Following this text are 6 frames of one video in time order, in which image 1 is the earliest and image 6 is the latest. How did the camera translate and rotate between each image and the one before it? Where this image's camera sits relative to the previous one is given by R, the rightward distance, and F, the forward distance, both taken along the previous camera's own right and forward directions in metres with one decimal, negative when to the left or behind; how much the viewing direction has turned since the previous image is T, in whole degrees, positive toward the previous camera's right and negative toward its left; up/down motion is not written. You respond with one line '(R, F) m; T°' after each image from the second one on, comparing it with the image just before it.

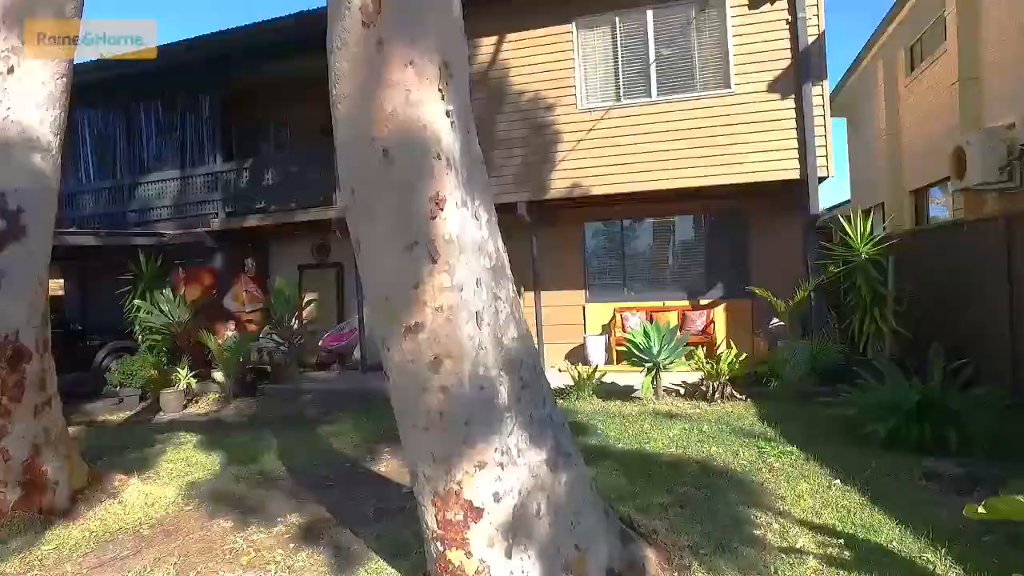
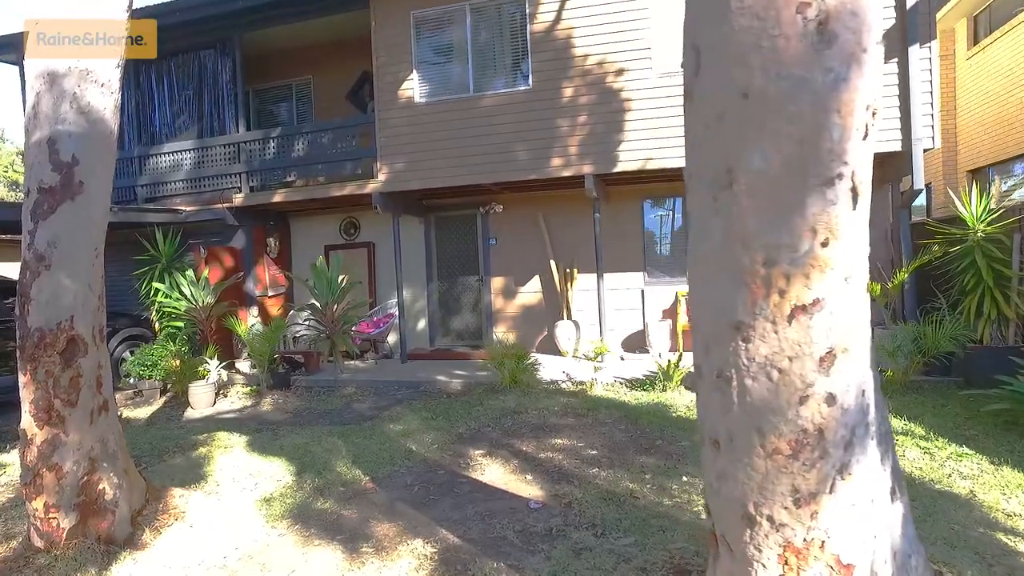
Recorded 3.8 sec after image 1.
(-1.1, +0.9) m; +2°
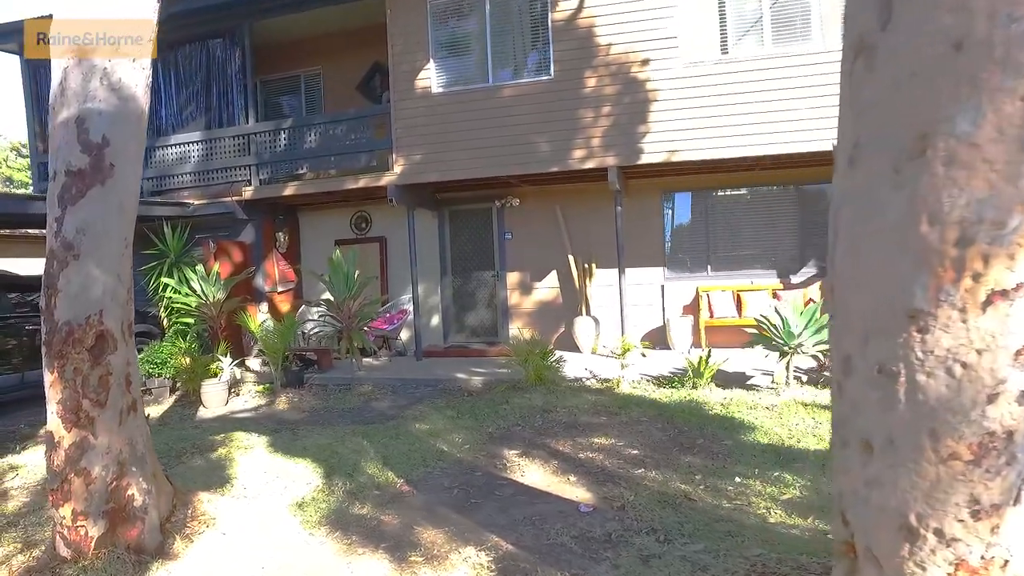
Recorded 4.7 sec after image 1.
(-0.3, +0.2) m; +1°
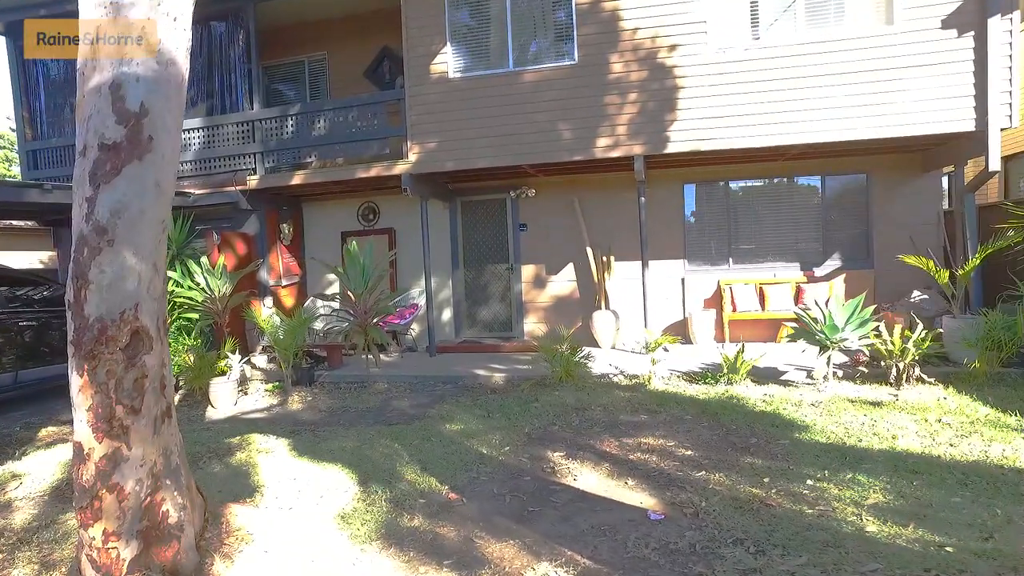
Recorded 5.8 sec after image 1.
(-0.5, +0.3) m; +1°
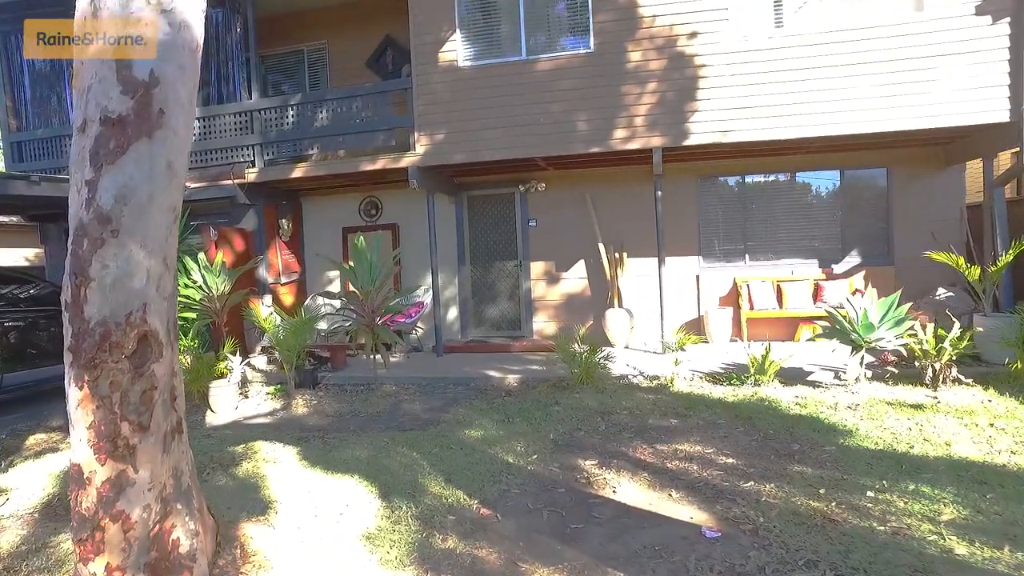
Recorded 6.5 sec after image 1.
(-0.3, +0.3) m; +1°
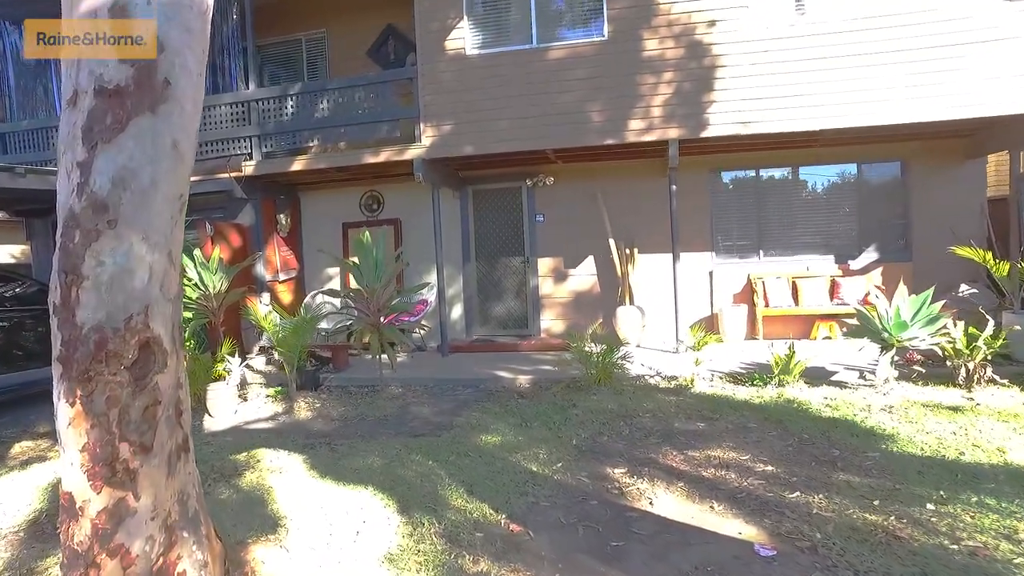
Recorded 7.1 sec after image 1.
(-0.2, +0.3) m; +1°
